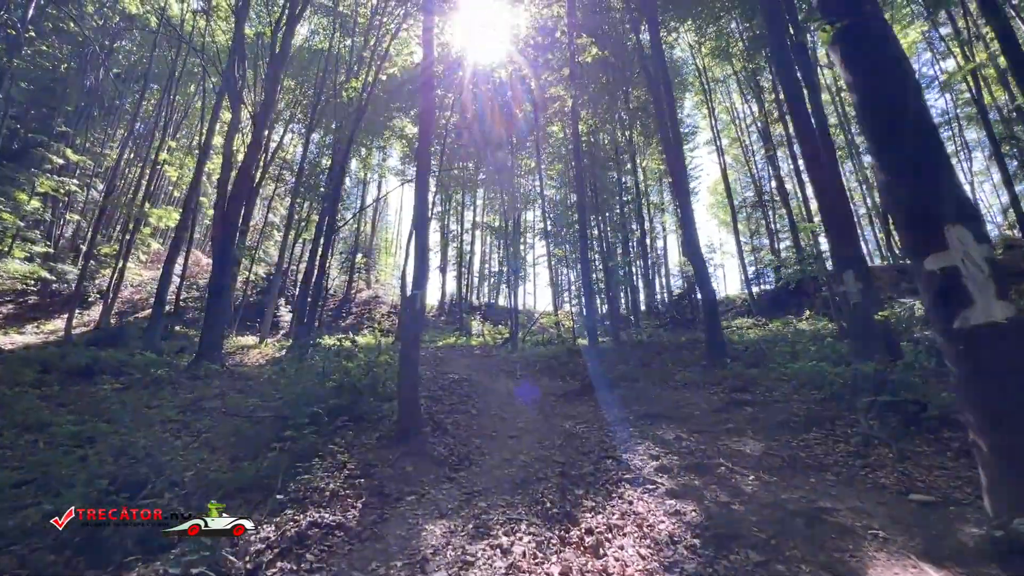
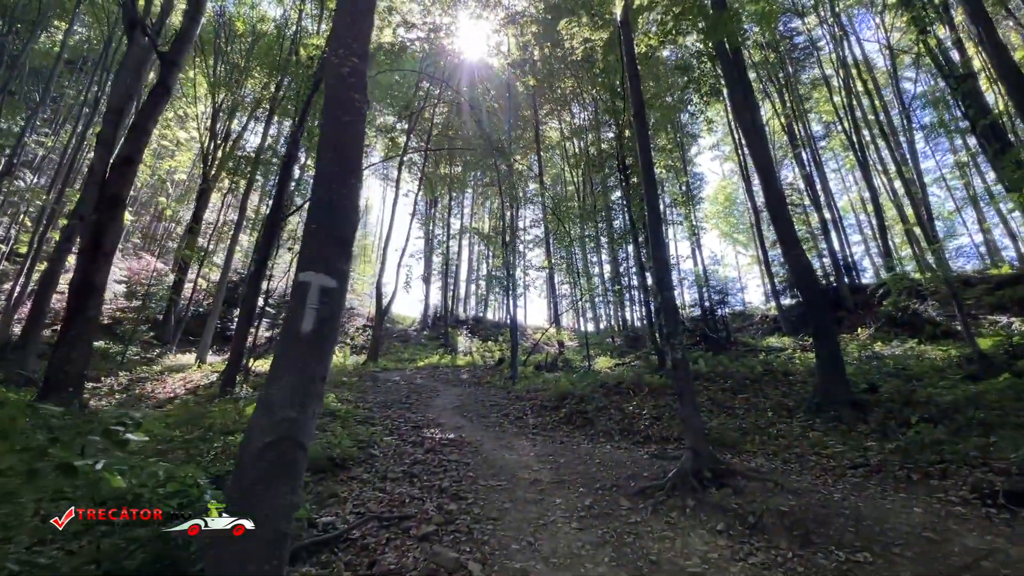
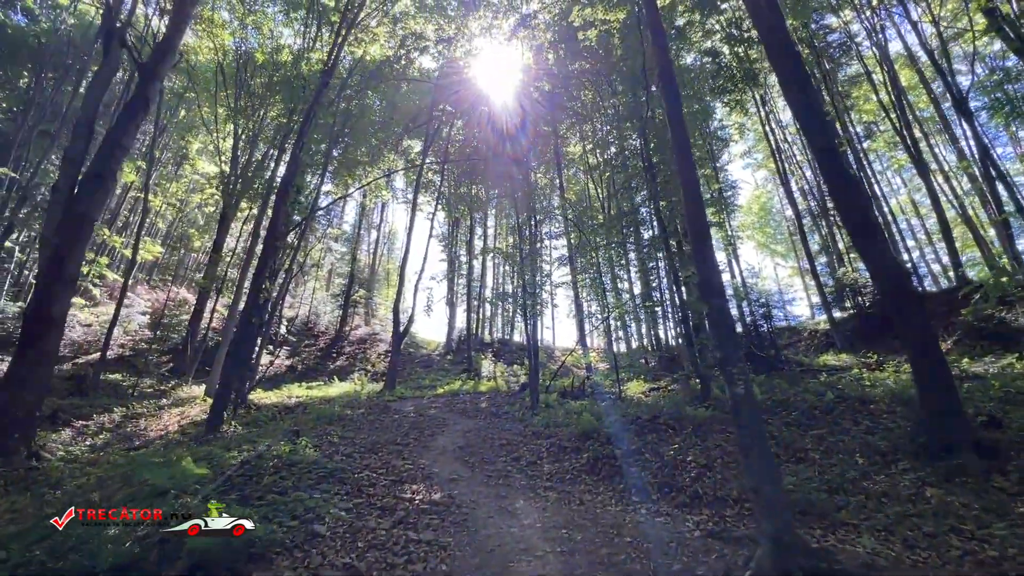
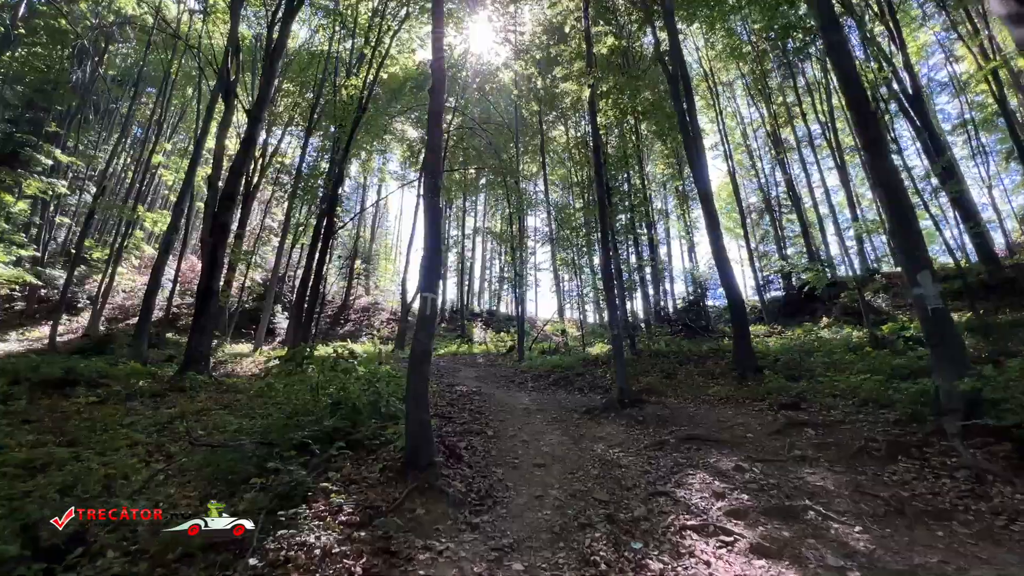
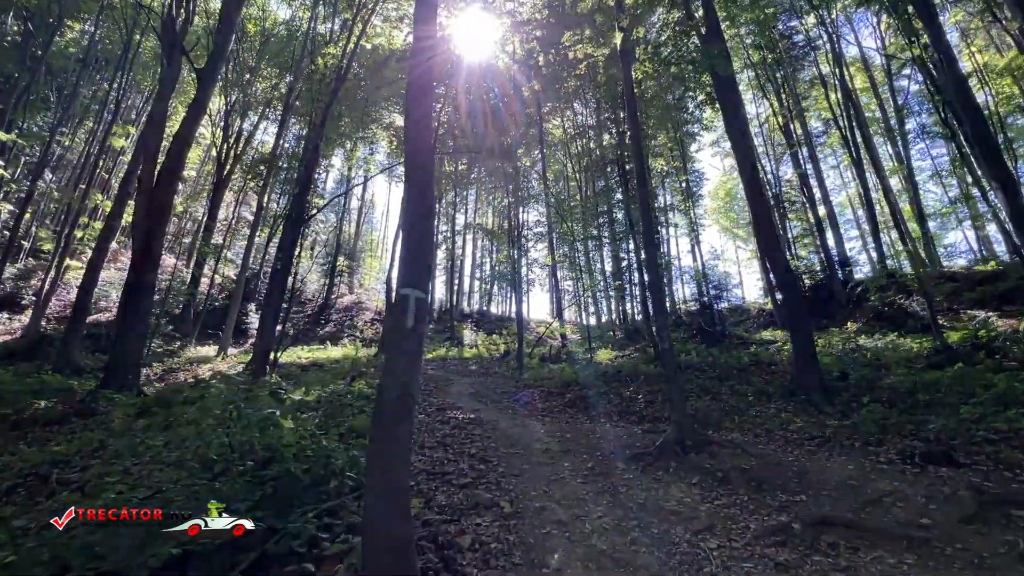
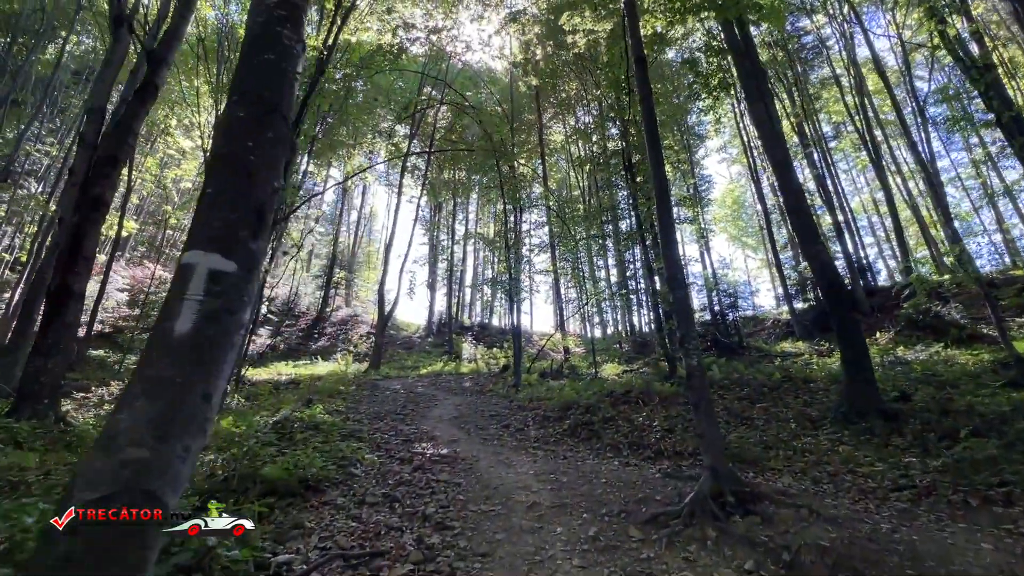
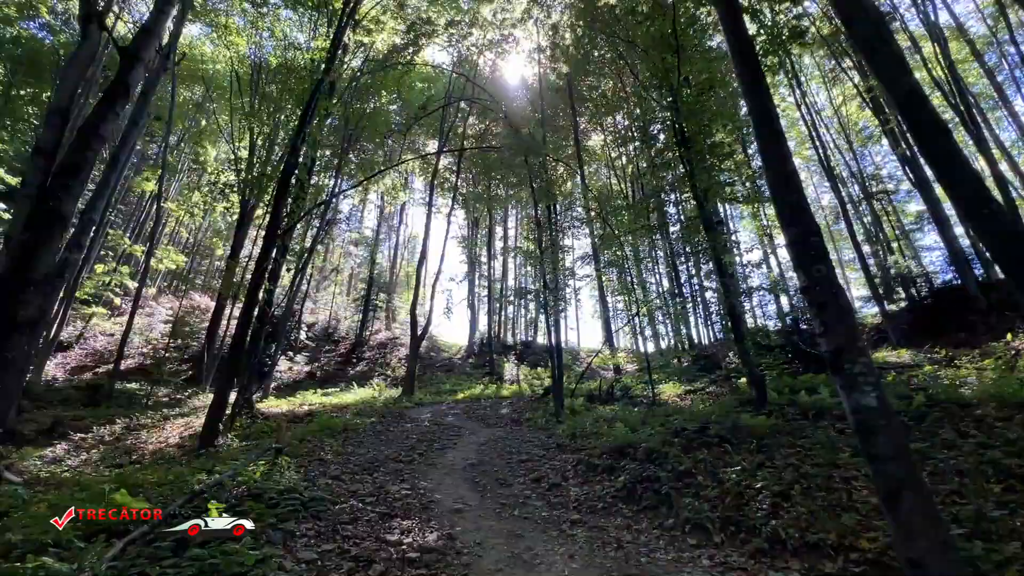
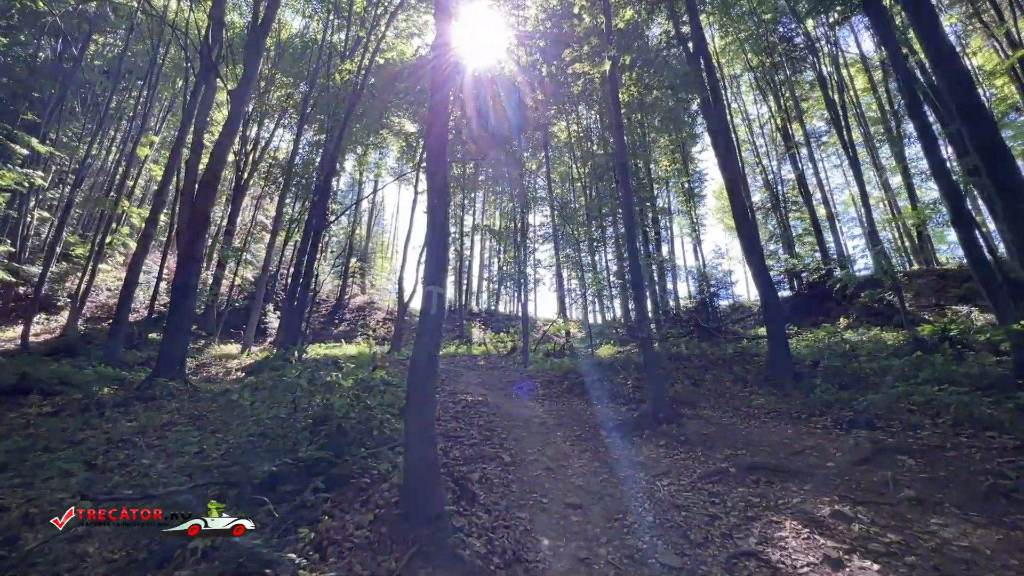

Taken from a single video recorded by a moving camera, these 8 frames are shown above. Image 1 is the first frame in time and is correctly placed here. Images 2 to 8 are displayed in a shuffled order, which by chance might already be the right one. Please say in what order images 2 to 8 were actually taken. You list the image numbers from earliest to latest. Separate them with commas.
4, 8, 5, 2, 6, 3, 7
